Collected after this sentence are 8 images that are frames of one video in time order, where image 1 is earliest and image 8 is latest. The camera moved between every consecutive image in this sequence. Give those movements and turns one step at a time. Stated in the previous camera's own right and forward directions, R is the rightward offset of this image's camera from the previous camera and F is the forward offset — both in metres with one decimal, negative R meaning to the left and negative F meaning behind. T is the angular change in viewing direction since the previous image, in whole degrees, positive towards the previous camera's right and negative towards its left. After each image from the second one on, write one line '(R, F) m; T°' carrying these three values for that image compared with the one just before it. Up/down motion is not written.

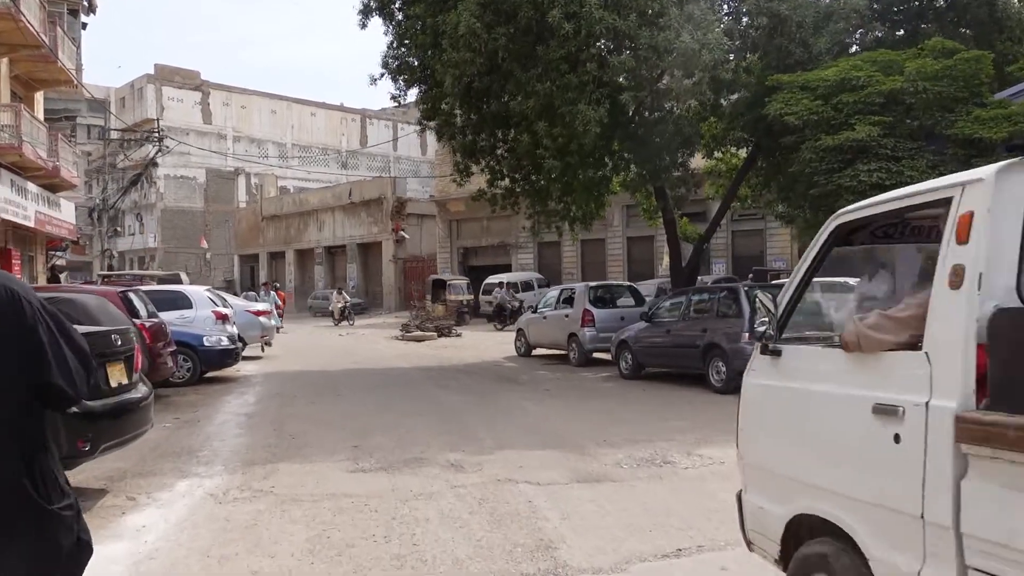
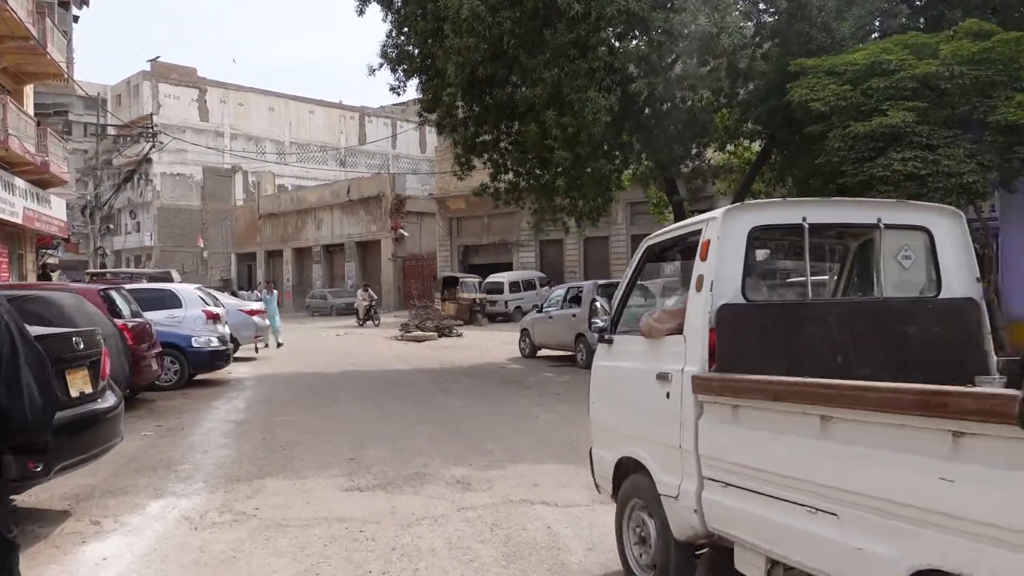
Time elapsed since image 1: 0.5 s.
(-0.2, +0.7) m; 0°
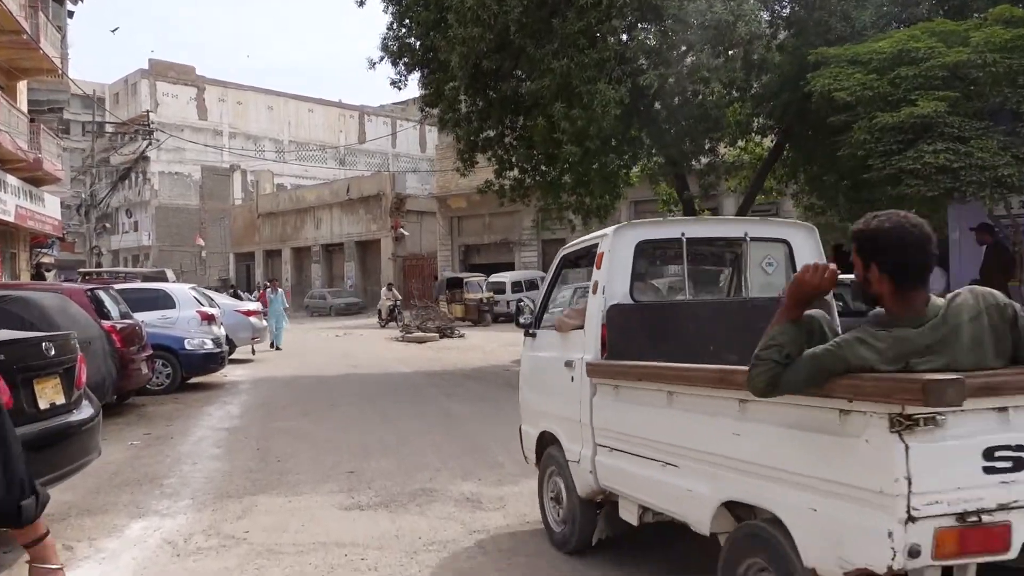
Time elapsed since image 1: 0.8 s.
(-0.2, +0.5) m; 0°
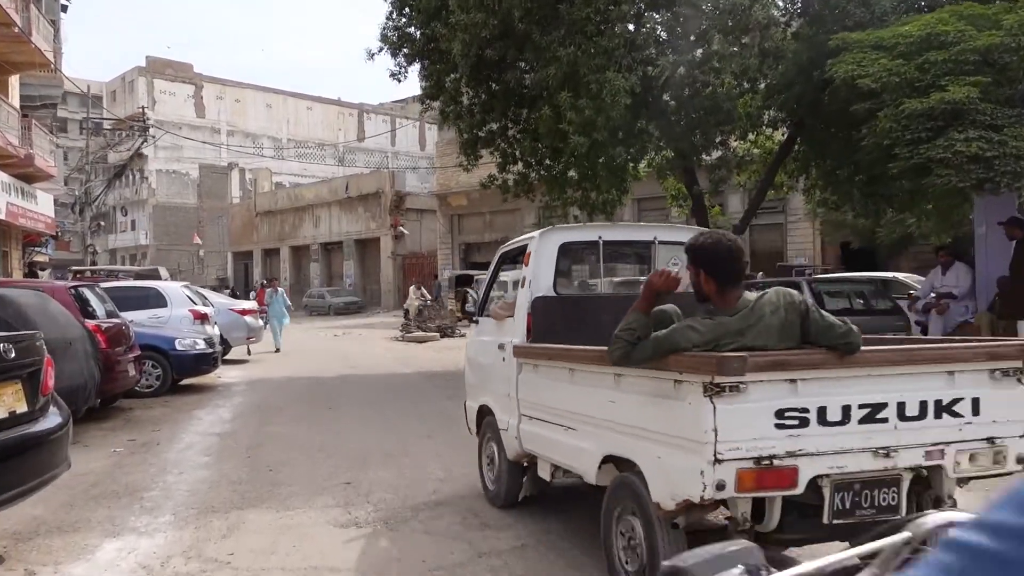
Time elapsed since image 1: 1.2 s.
(-0.1, +0.5) m; 0°
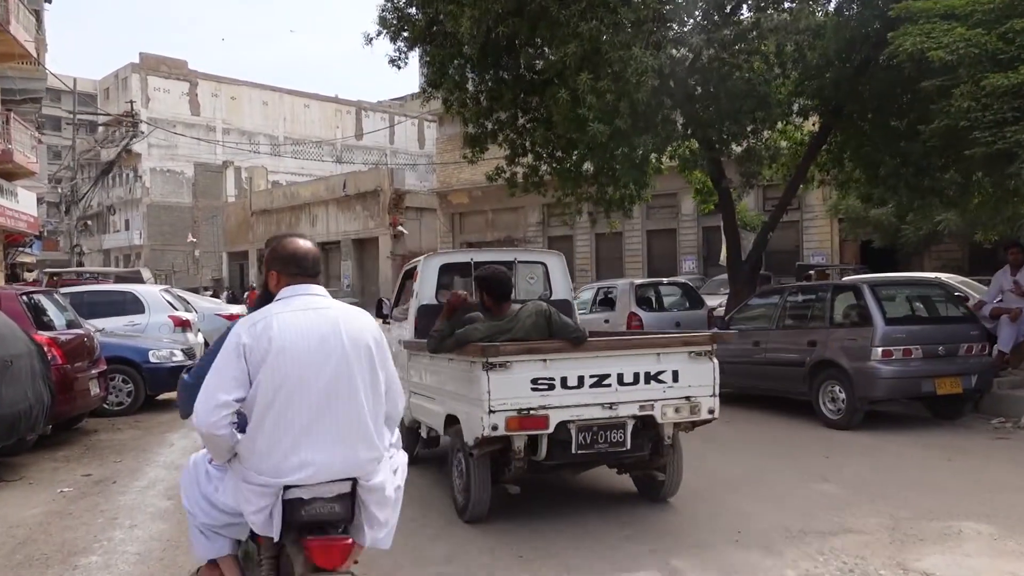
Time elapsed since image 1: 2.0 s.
(-0.3, +1.2) m; 0°
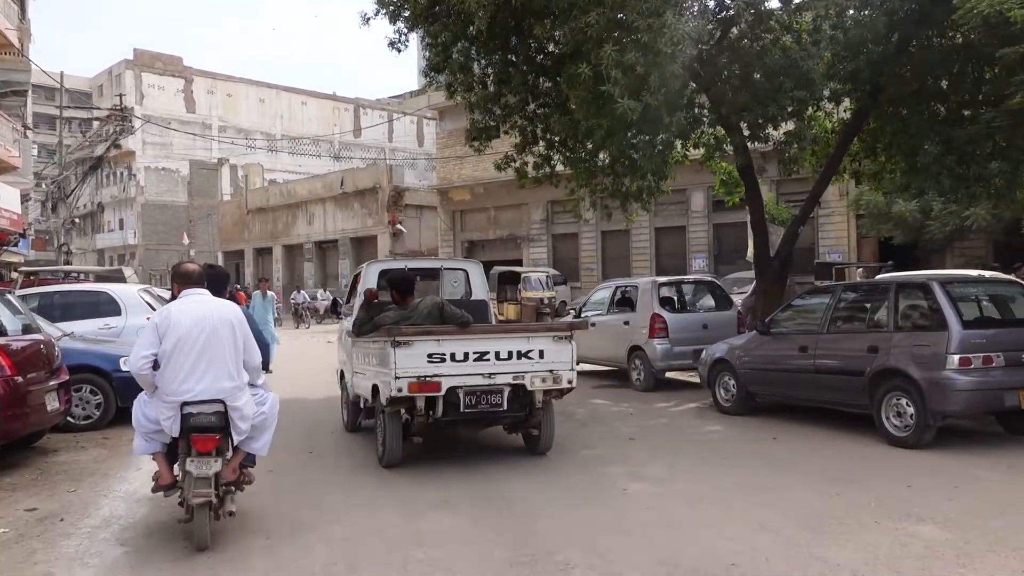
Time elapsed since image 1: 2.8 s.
(-0.3, +1.1) m; 0°
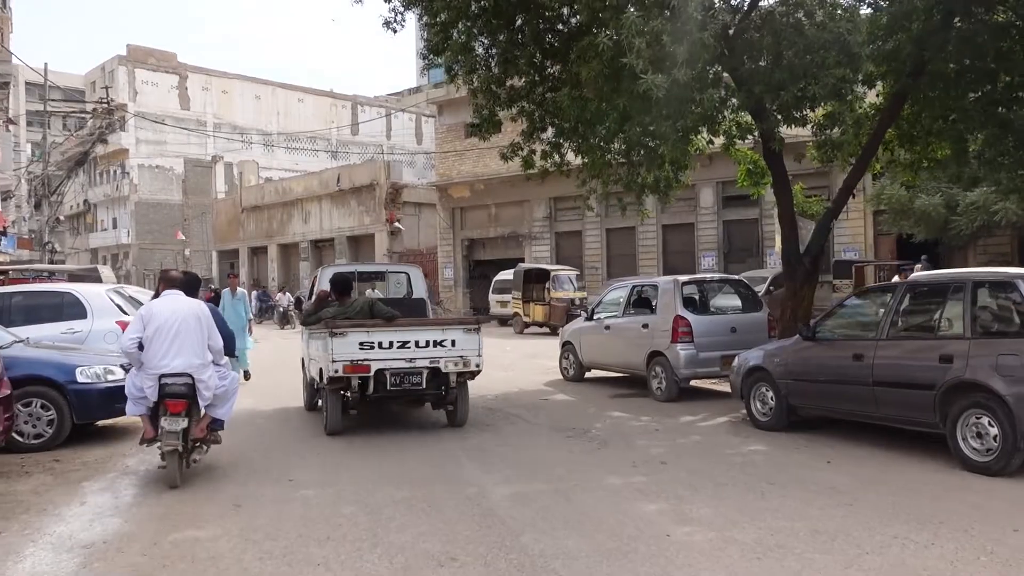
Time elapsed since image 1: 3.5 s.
(-0.2, +1.1) m; 0°
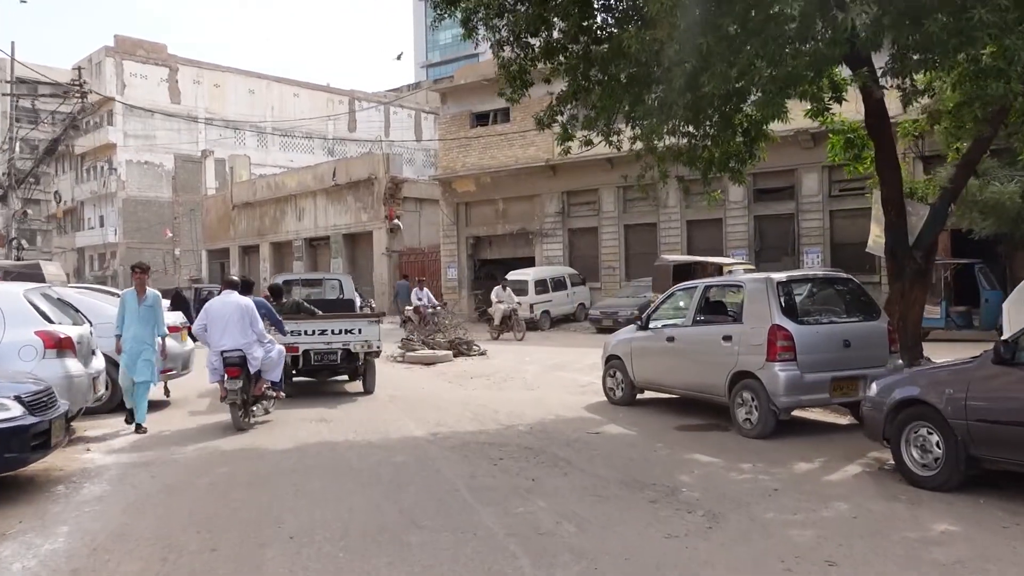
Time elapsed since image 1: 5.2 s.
(-0.7, +2.5) m; 0°
